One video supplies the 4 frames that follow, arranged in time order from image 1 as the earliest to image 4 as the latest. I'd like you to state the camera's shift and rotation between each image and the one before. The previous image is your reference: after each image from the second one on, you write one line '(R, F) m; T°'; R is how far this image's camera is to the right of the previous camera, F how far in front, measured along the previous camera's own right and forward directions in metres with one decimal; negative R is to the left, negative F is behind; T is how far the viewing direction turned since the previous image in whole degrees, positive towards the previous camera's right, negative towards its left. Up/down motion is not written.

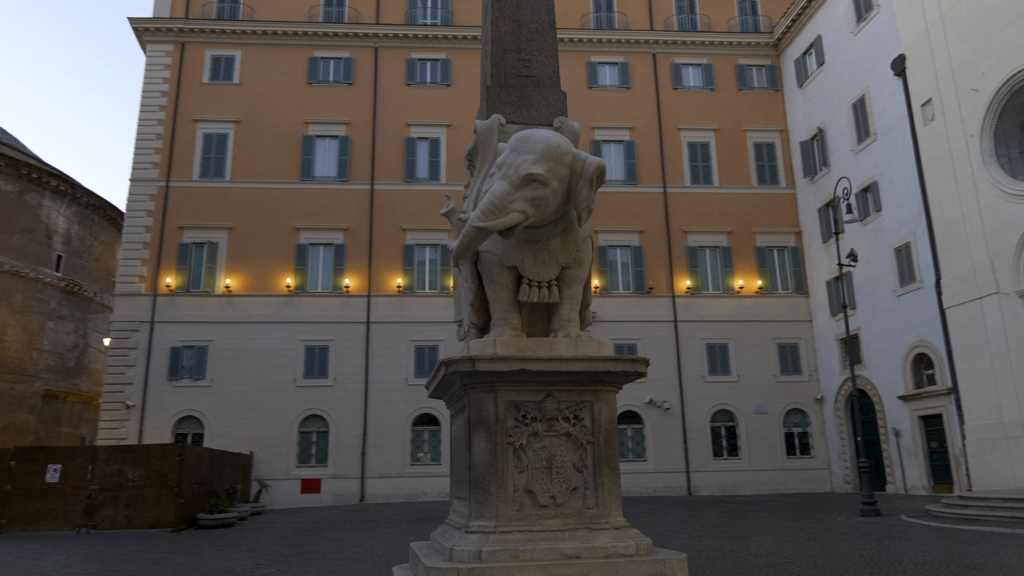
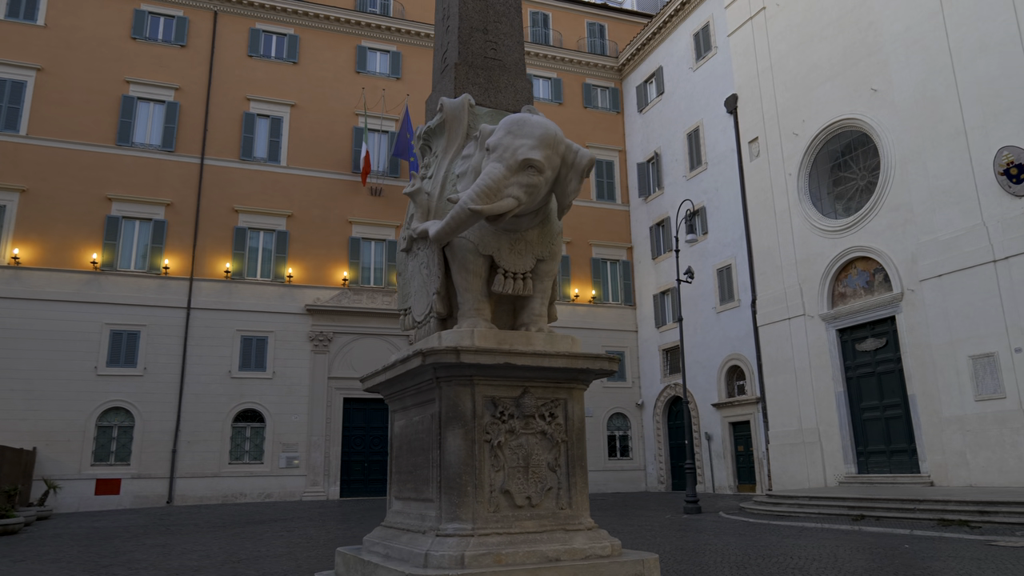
(-0.8, +0.3) m; +15°
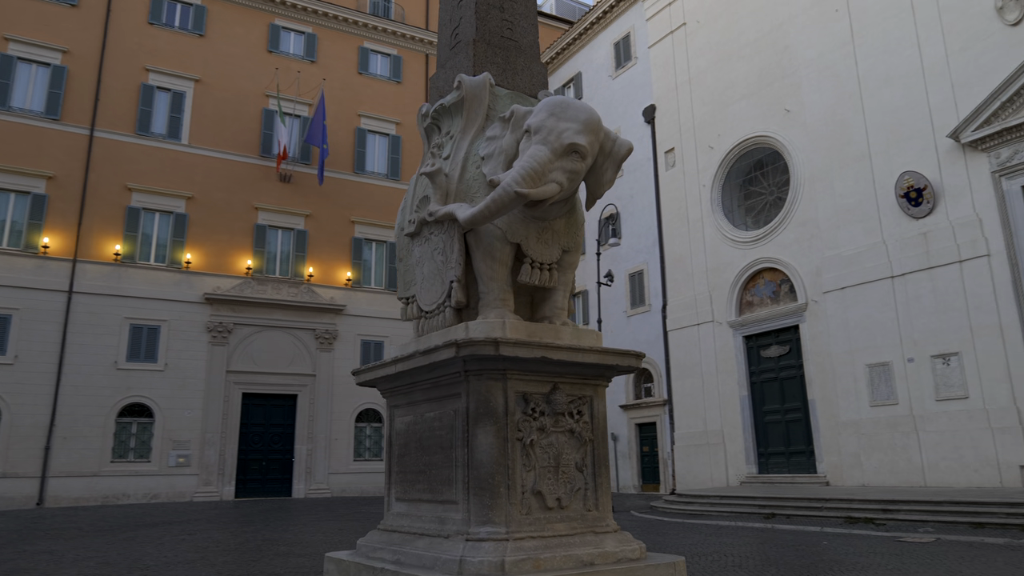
(-0.7, +0.2) m; +9°
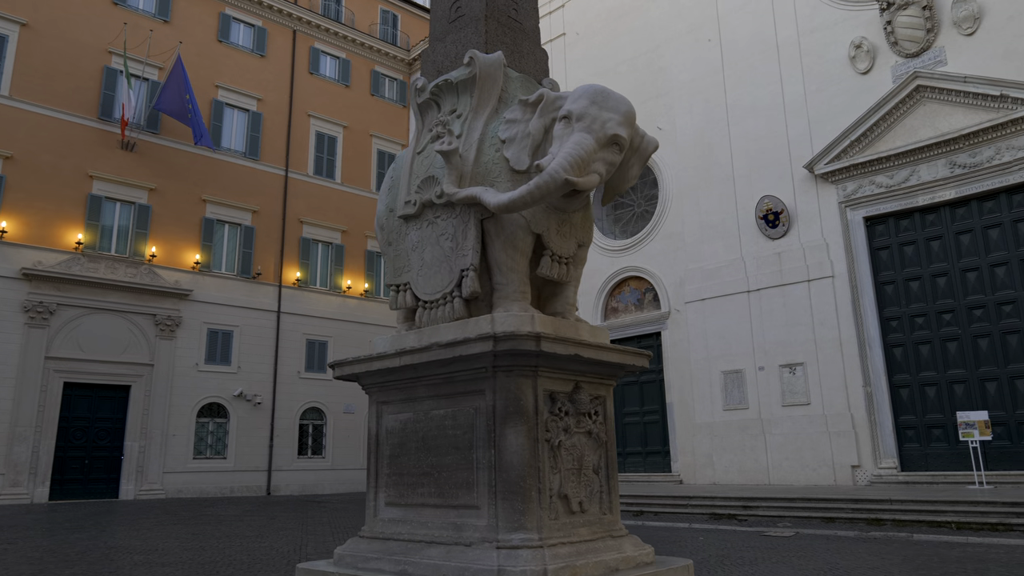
(-0.8, +0.3) m; +13°
